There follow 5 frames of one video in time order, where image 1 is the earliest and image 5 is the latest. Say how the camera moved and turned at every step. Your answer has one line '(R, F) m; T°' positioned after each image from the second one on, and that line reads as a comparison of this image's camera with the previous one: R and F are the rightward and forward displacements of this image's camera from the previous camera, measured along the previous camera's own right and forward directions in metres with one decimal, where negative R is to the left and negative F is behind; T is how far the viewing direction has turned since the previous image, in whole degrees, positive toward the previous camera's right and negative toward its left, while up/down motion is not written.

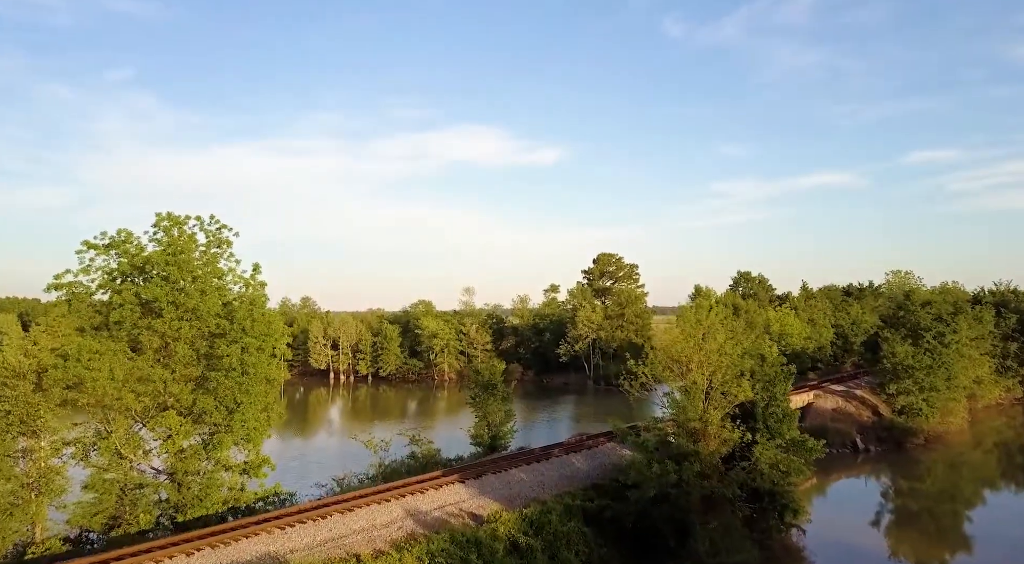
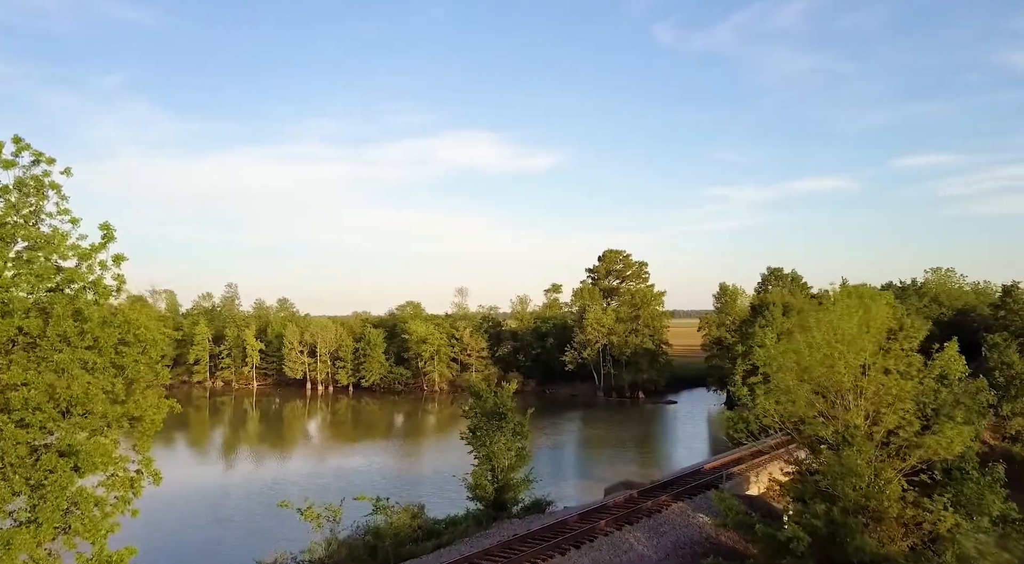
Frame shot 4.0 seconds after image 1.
(-0.9, +12.3) m; +1°
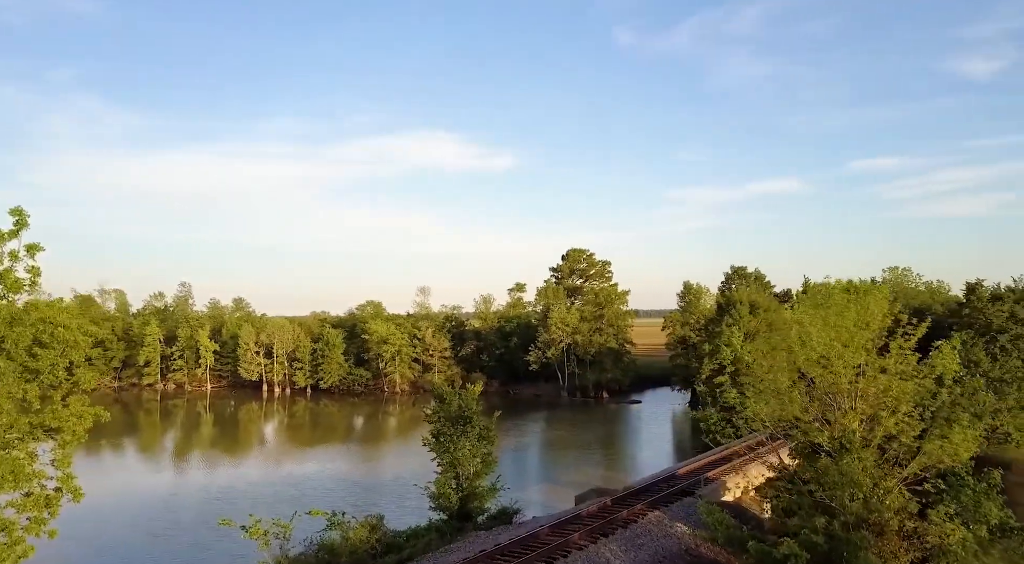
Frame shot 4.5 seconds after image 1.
(-0.1, +1.6) m; +3°
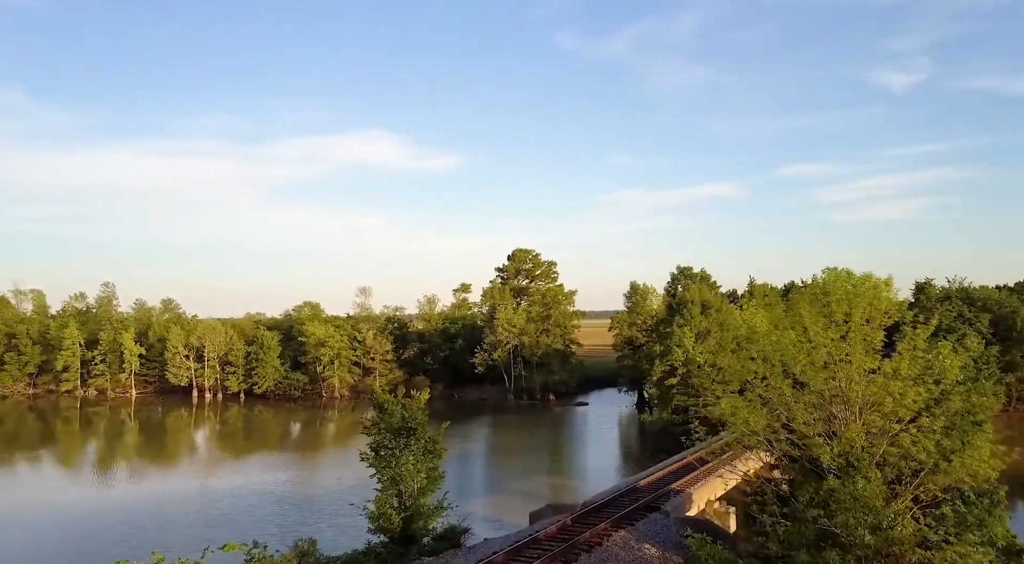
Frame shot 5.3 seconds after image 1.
(-0.2, +2.5) m; +4°
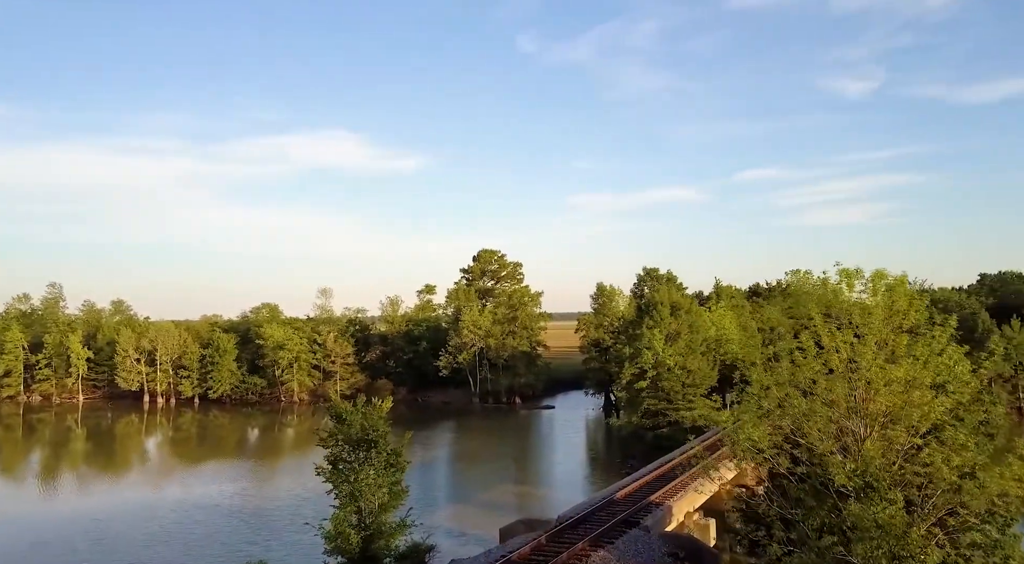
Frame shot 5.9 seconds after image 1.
(-0.2, +1.7) m; +3°
